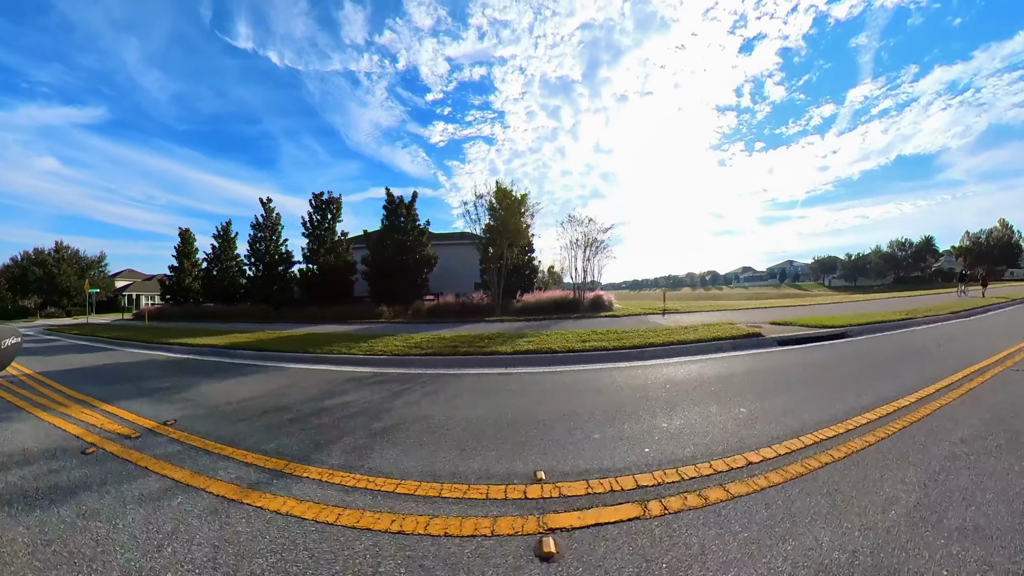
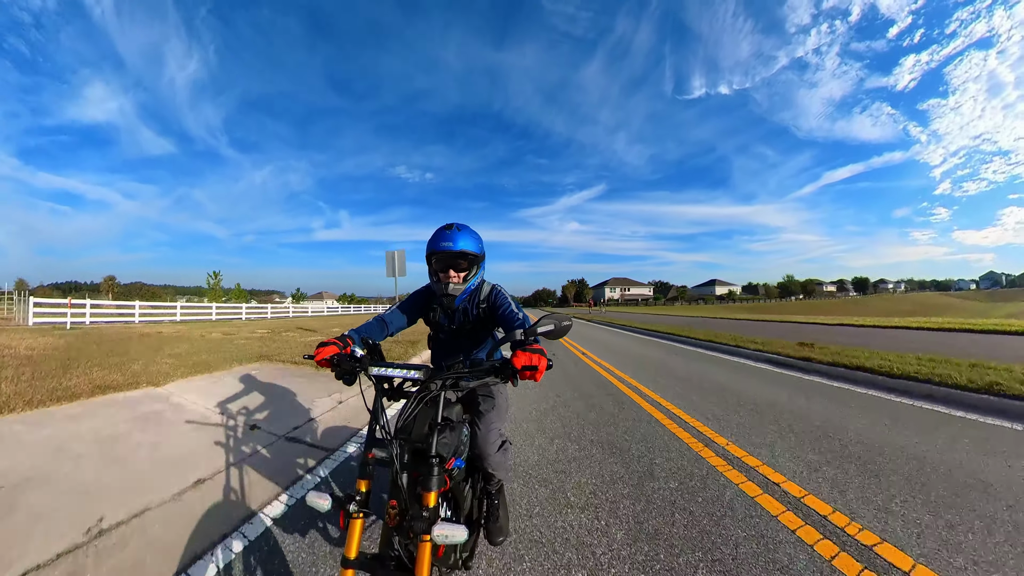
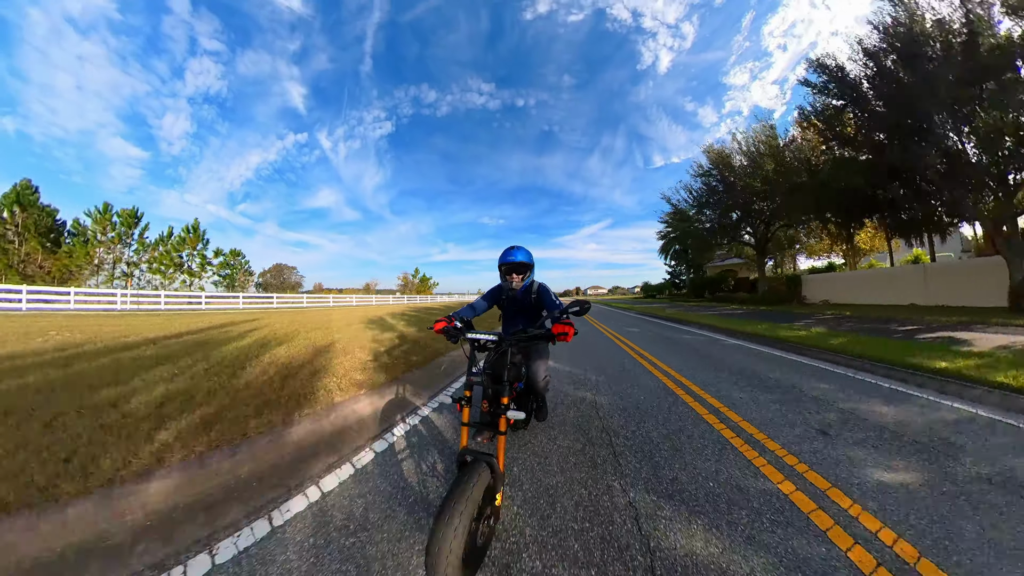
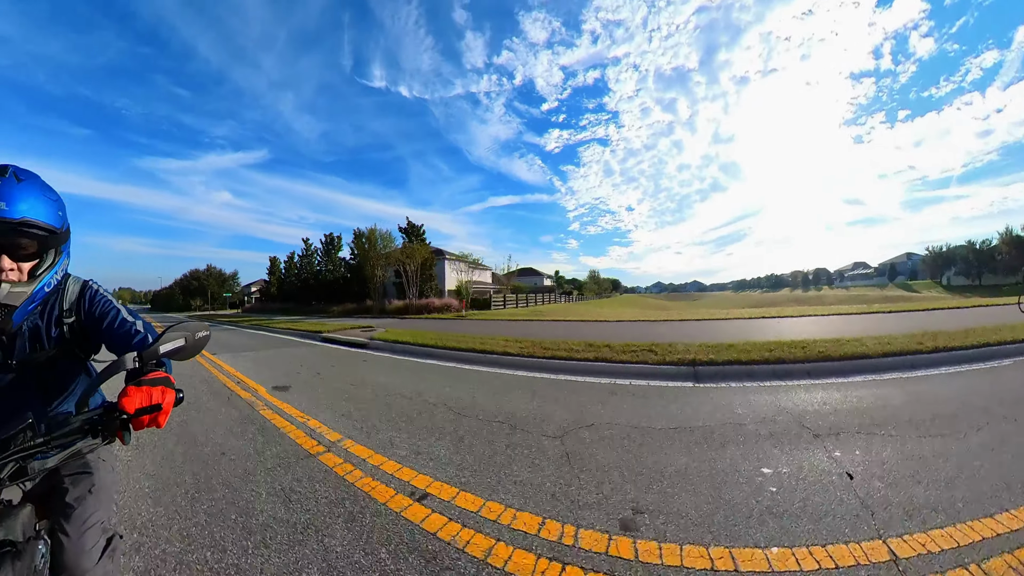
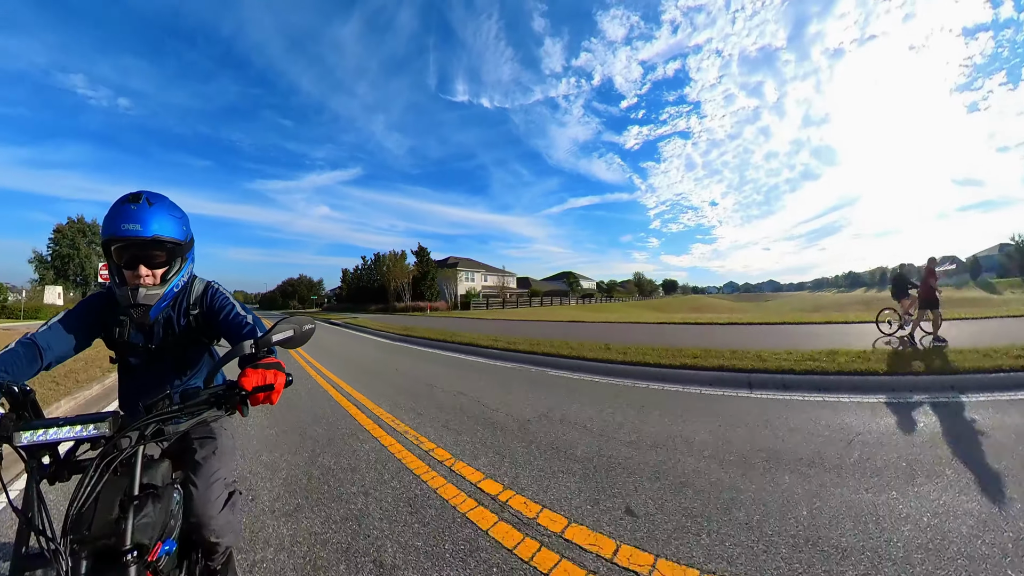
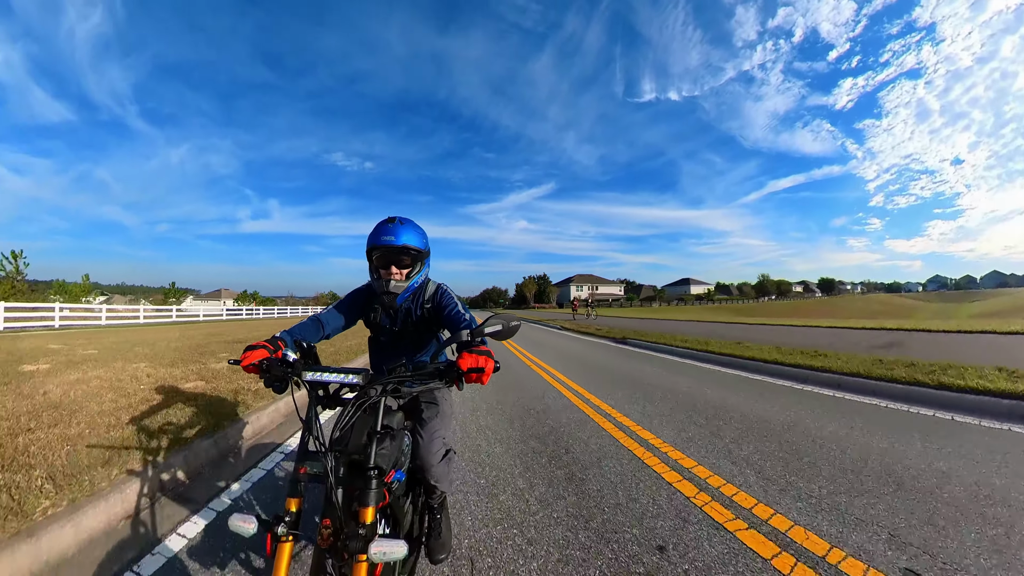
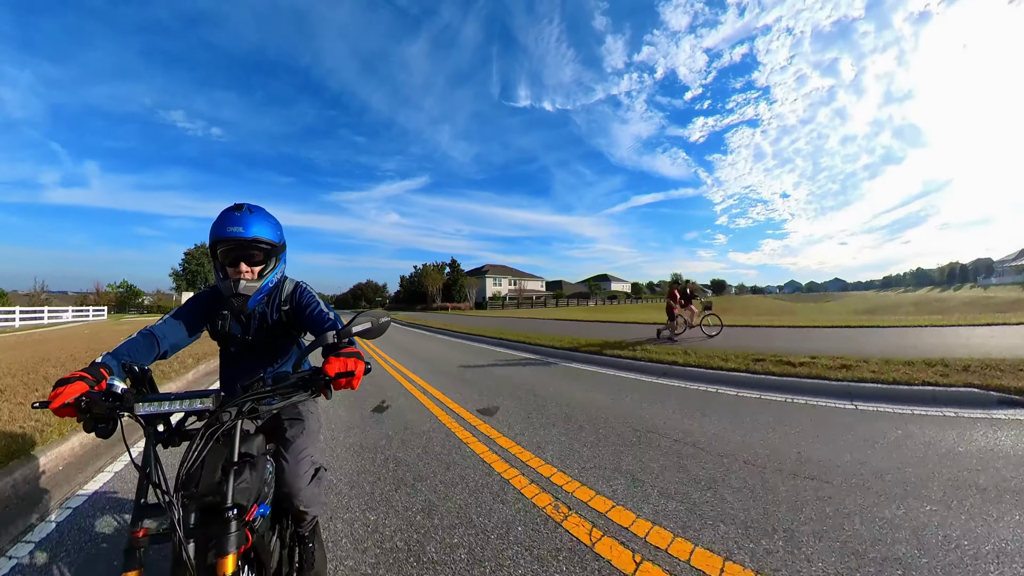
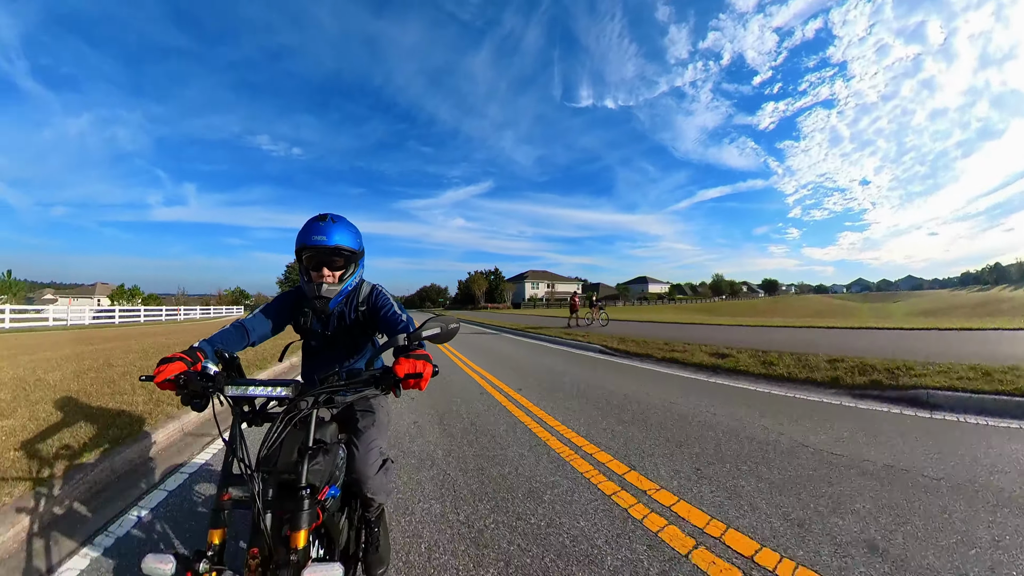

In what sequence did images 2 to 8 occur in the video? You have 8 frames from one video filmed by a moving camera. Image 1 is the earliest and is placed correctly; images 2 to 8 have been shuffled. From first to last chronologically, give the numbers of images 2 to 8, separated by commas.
4, 5, 7, 8, 6, 2, 3
